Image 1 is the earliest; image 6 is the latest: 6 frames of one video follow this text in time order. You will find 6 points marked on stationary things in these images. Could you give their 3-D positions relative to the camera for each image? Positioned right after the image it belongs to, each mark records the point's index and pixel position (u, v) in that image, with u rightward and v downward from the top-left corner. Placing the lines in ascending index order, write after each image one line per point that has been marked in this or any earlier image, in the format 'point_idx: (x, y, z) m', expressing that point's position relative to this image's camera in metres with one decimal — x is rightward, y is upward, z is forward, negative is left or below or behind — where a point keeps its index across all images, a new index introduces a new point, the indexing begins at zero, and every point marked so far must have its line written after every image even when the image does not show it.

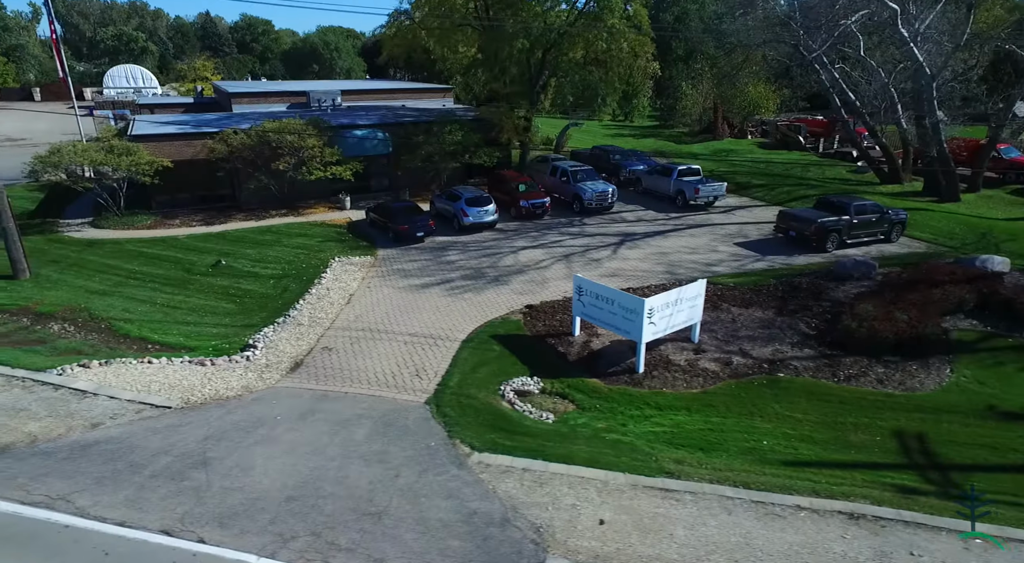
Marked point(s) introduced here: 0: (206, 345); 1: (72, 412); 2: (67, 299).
0: (-7.1, -1.5, +15.0) m
1: (-7.7, -2.3, +11.3) m
2: (-12.3, -0.5, +18.0) m
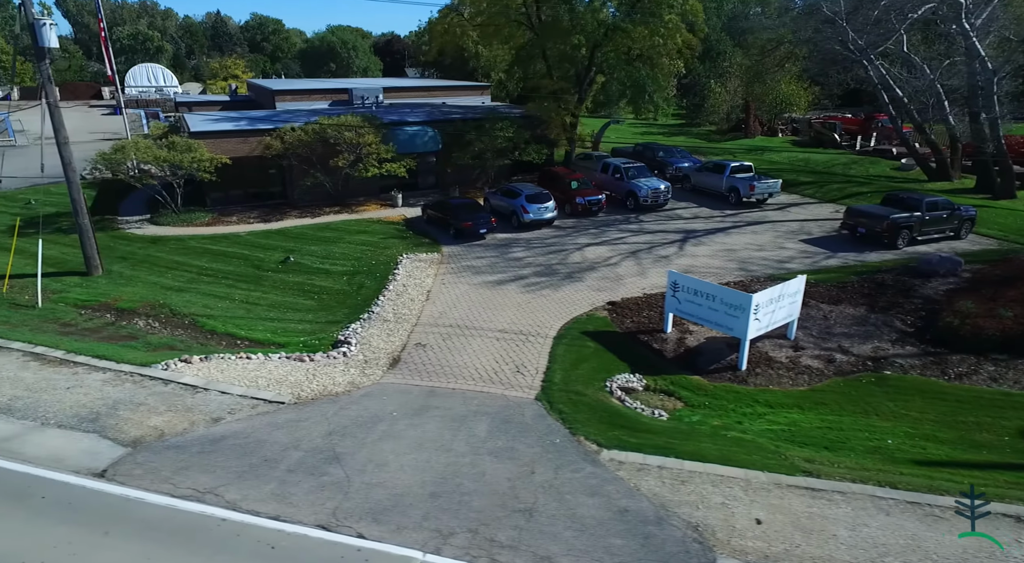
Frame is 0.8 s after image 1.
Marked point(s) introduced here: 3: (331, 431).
0: (-5.0, -1.4, +15.0) m
1: (-5.6, -2.2, +11.3) m
2: (-10.2, -0.4, +18.0) m
3: (-3.0, -2.4, +10.7) m
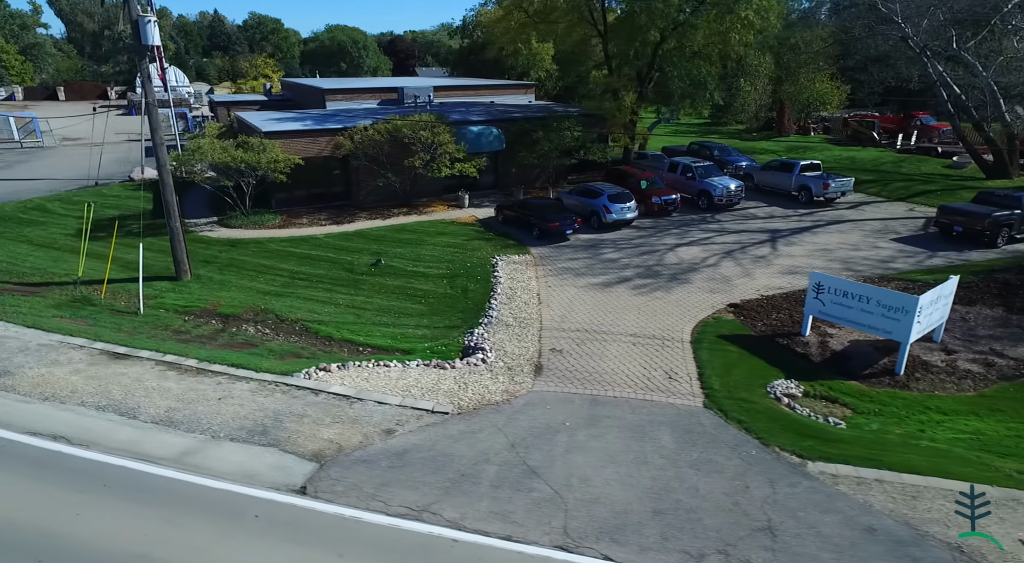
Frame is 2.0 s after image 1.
0: (-2.0, -1.5, +14.5) m
1: (-2.7, -2.3, +10.8) m
2: (-7.2, -0.5, +17.5) m
3: (0.0, -2.5, +10.2) m
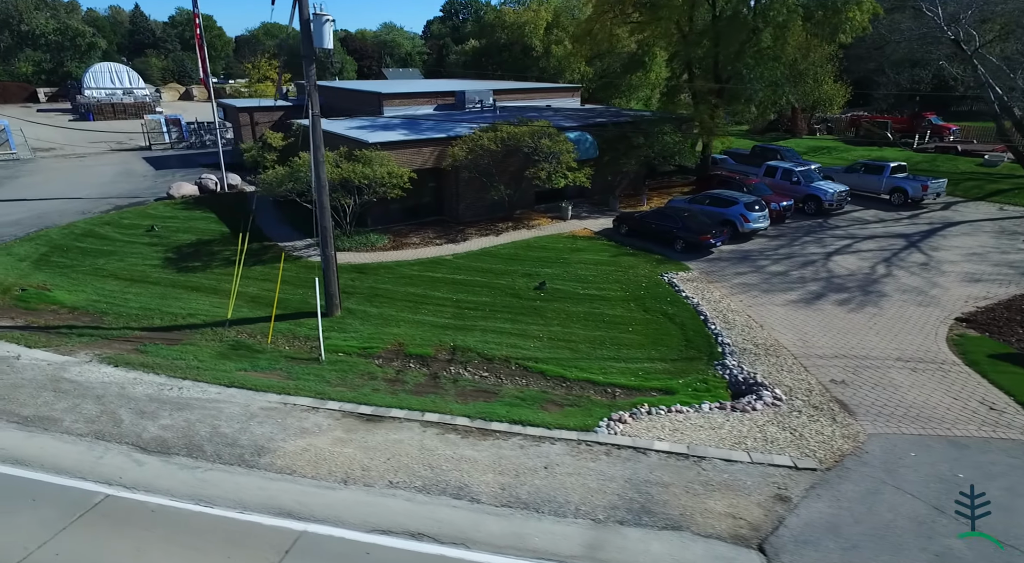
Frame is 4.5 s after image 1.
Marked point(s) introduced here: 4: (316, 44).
0: (+3.3, -2.1, +13.1) m
1: (+3.0, -2.9, +9.4) m
2: (-2.1, -1.3, +15.6) m
3: (+5.8, -3.1, +8.9) m
4: (-4.3, +5.2, +14.3) m
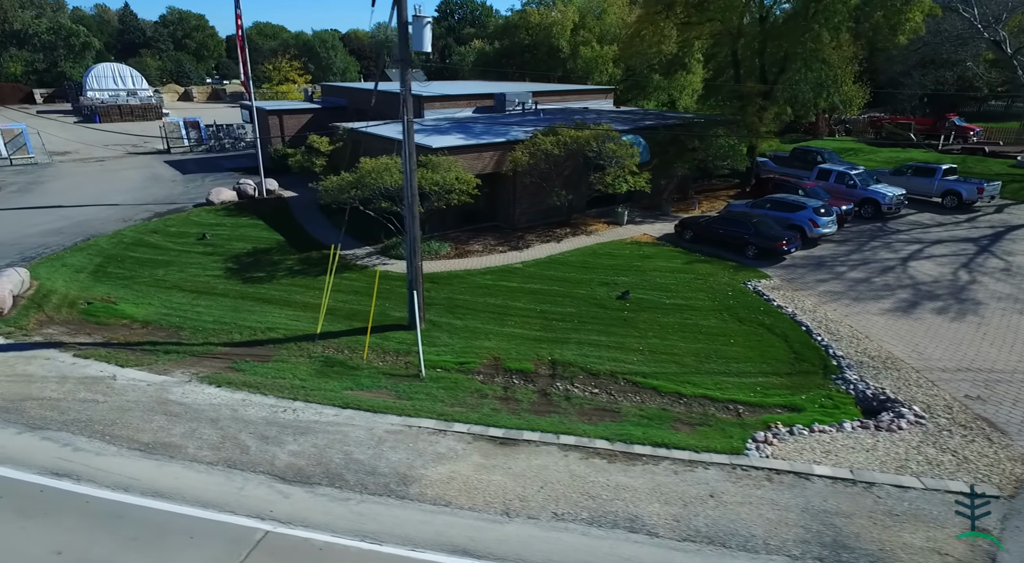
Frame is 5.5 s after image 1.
0: (+5.6, -2.3, +12.6) m
1: (+5.4, -3.2, +8.9) m
2: (+0.2, -1.6, +15.1) m
3: (+8.1, -3.3, +8.5) m
4: (-2.1, +4.9, +13.8) m
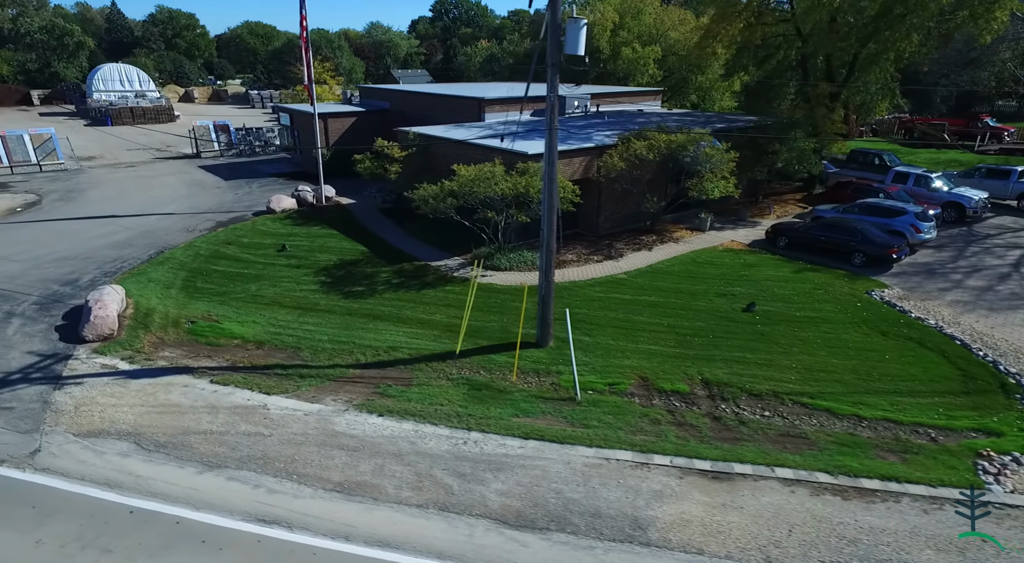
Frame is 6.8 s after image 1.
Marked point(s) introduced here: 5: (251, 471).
0: (+8.9, -2.6, +11.9) m
1: (+8.7, -3.5, +8.2) m
2: (+3.4, -1.9, +14.4) m
3: (+11.4, -3.6, +7.8) m
4: (+1.1, +4.6, +13.0) m
5: (-3.9, -2.8, +9.7) m
